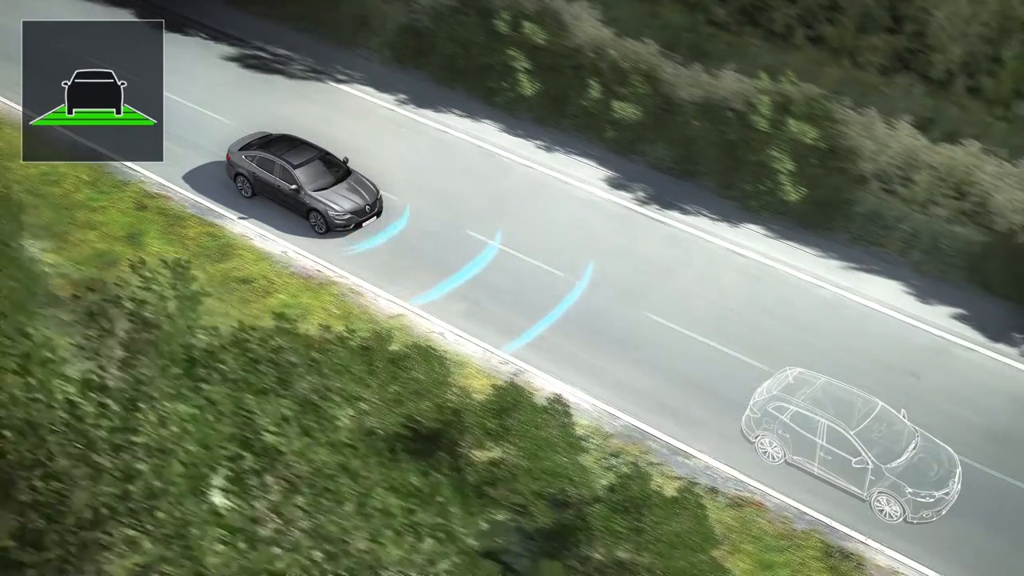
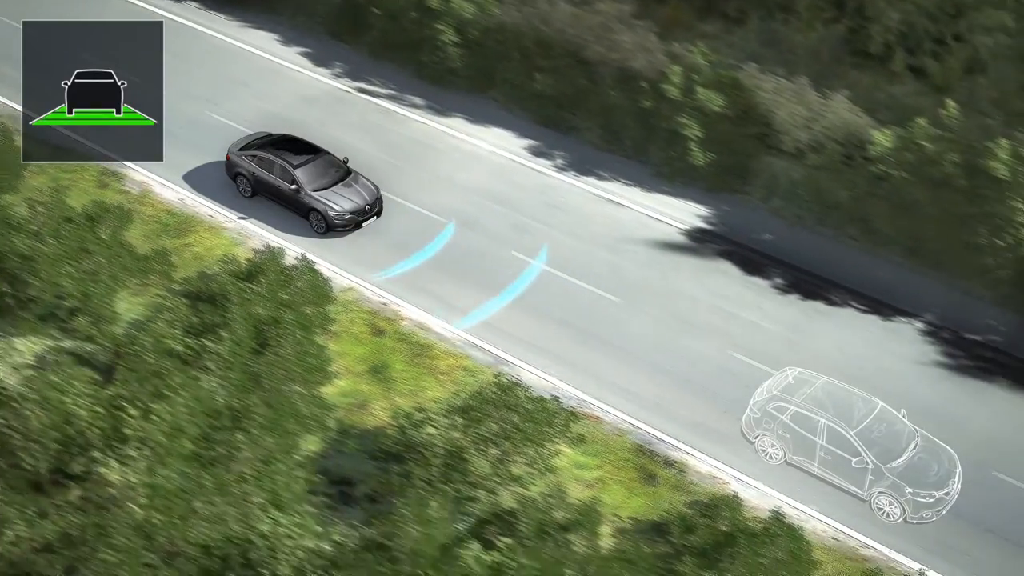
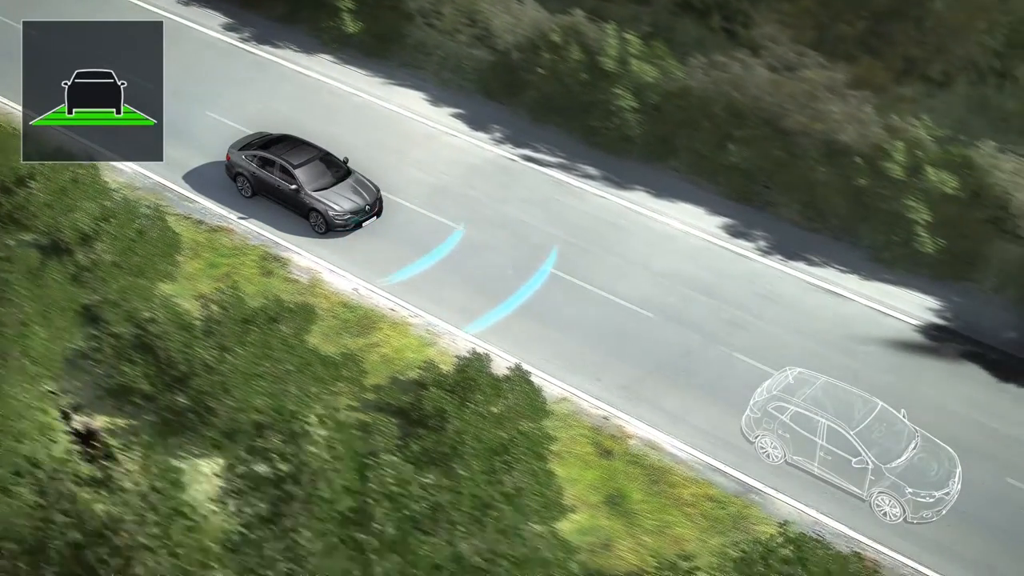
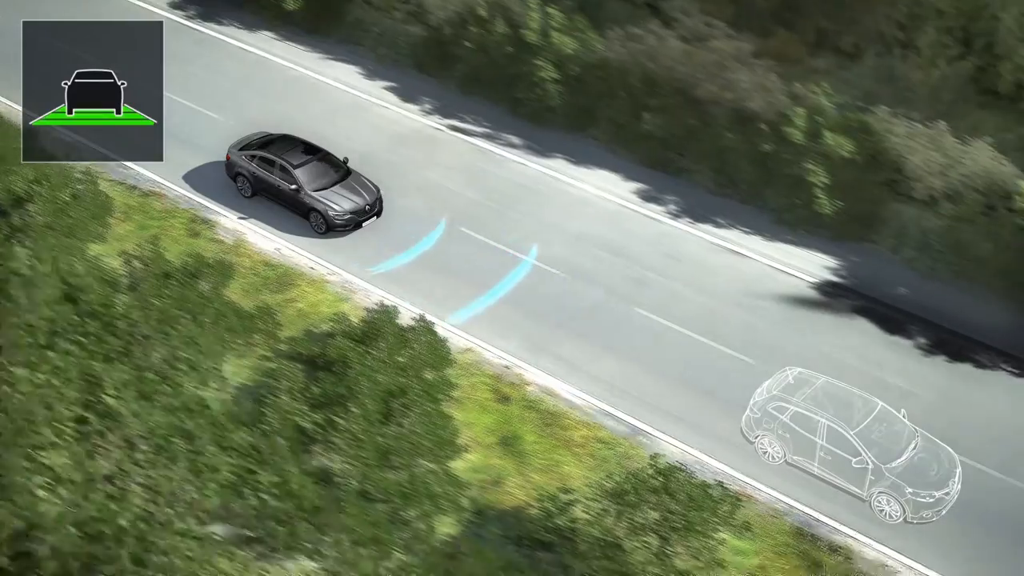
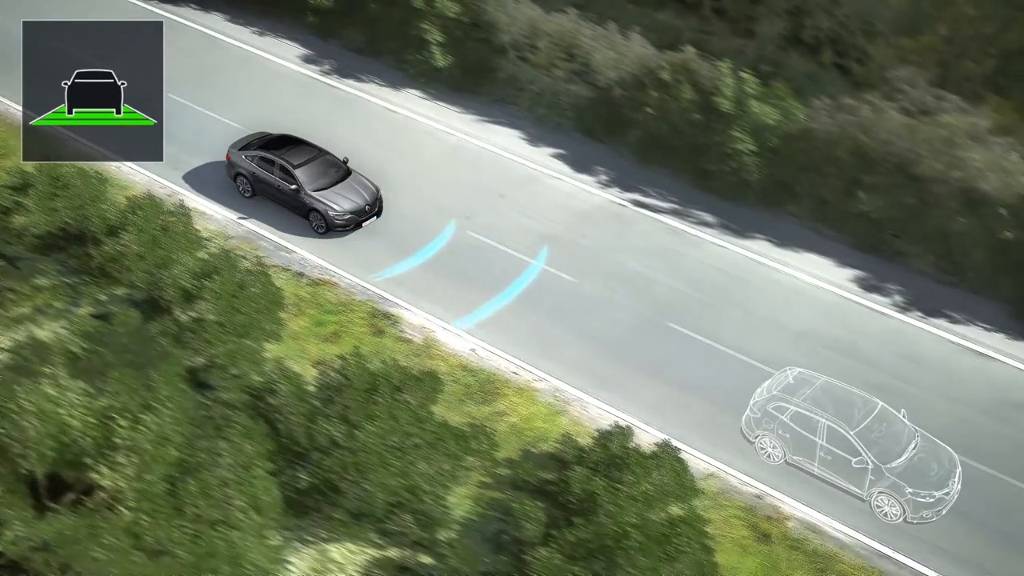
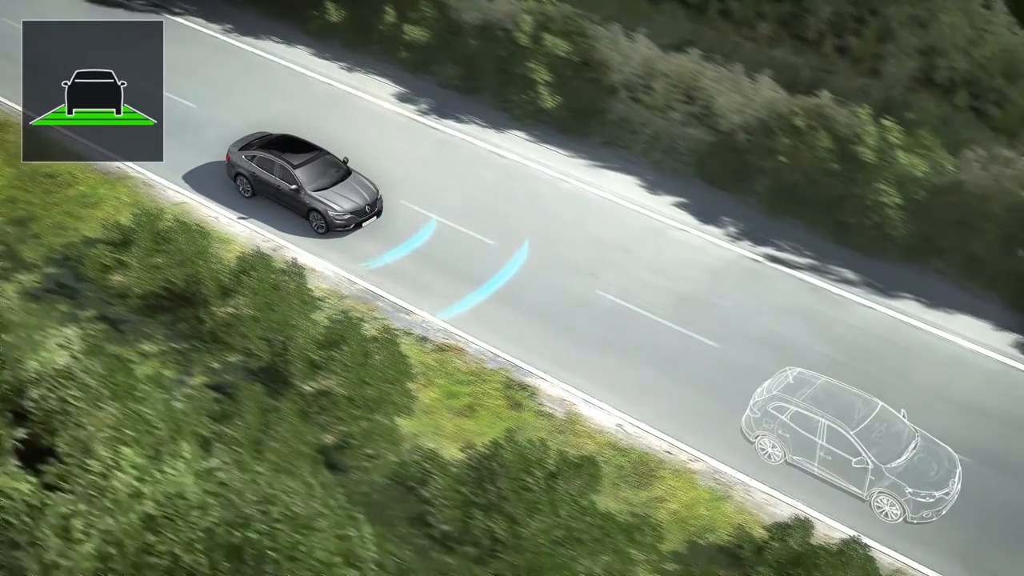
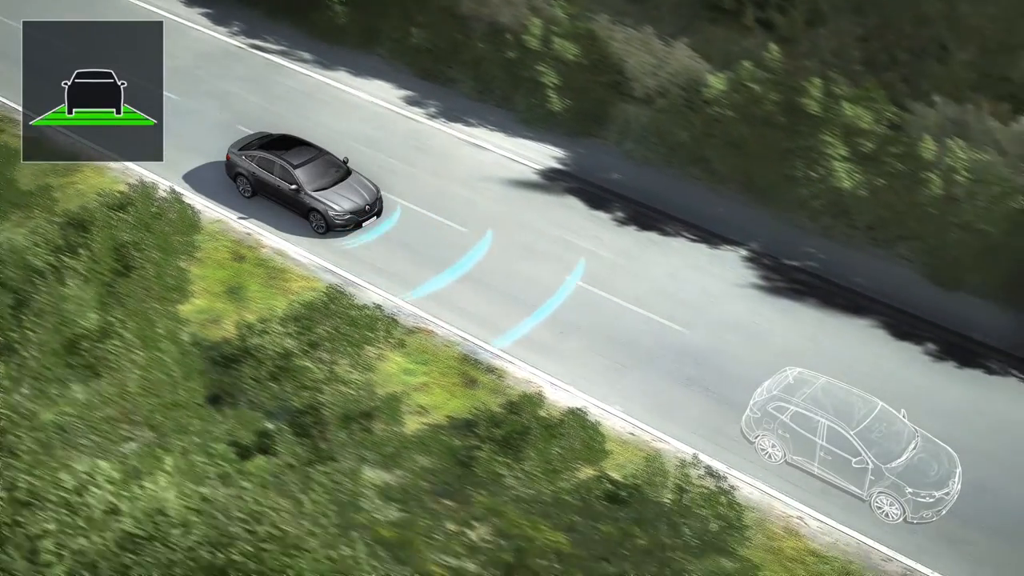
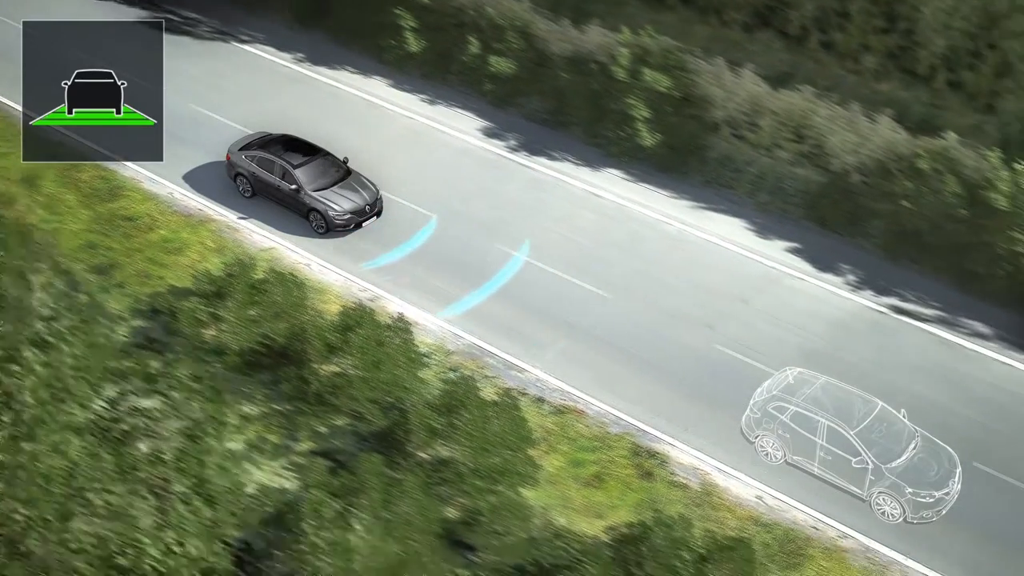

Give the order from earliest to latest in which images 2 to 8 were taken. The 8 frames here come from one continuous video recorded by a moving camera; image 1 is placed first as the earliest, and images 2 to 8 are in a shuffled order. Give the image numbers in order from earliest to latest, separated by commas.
8, 6, 5, 3, 4, 2, 7
